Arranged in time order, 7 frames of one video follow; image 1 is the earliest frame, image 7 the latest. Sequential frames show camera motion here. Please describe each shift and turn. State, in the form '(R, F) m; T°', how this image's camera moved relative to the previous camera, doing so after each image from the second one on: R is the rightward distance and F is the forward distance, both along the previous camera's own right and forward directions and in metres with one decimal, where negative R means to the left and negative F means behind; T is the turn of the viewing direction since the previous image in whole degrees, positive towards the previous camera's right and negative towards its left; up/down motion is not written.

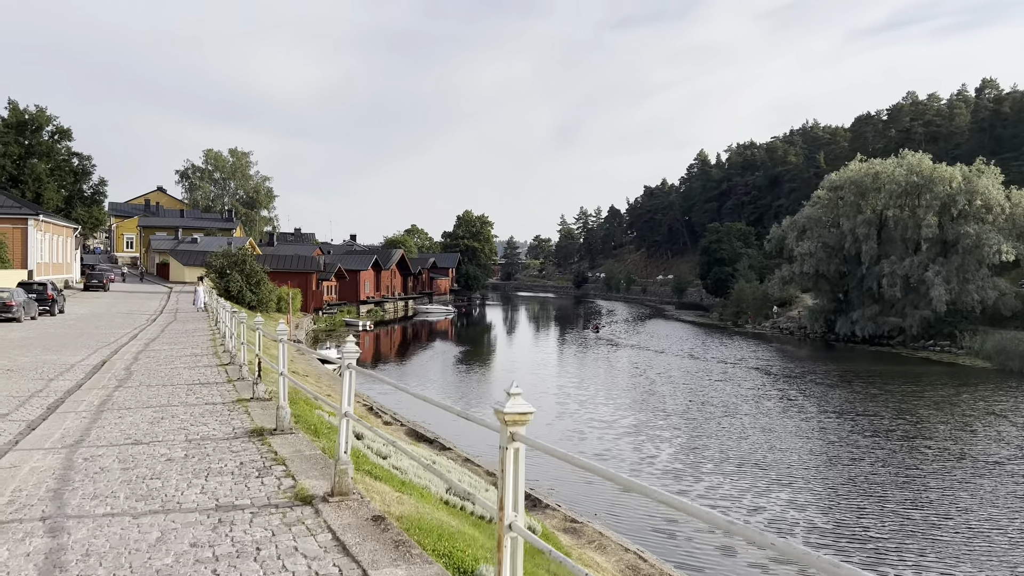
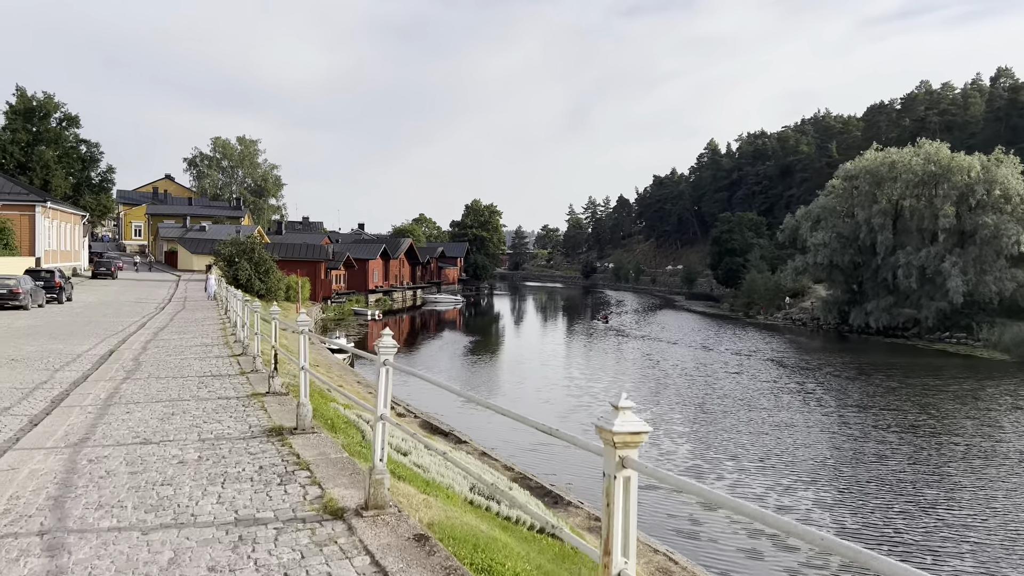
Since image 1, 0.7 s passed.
(-0.2, +0.5) m; 0°
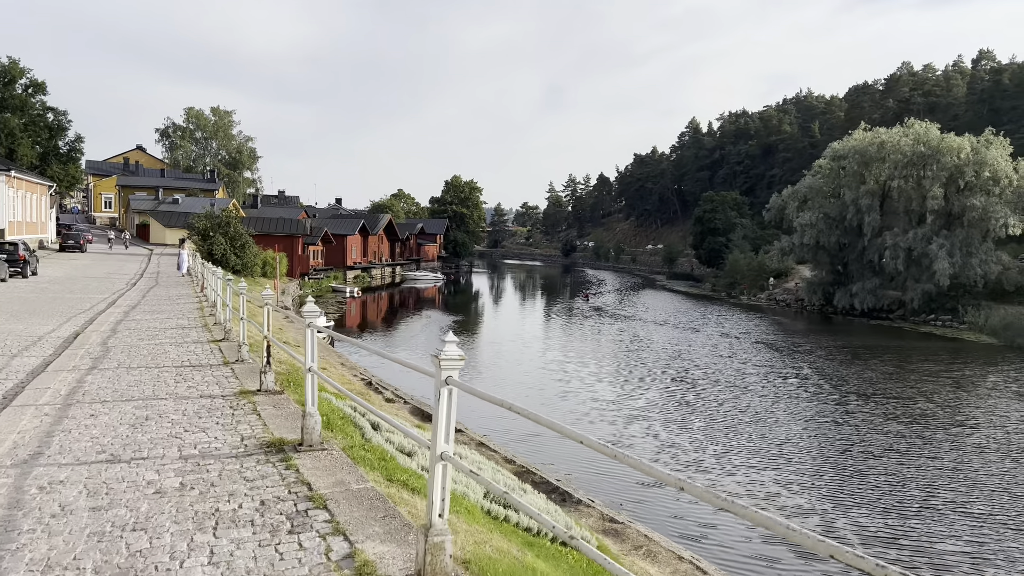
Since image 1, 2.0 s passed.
(-0.5, +1.1) m; +2°
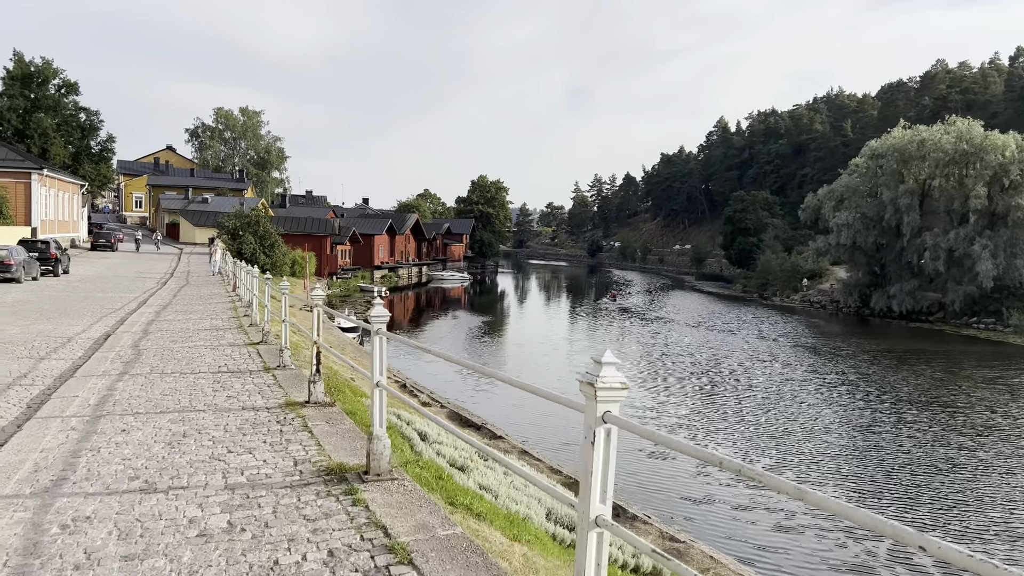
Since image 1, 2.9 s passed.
(-0.4, +0.7) m; -2°
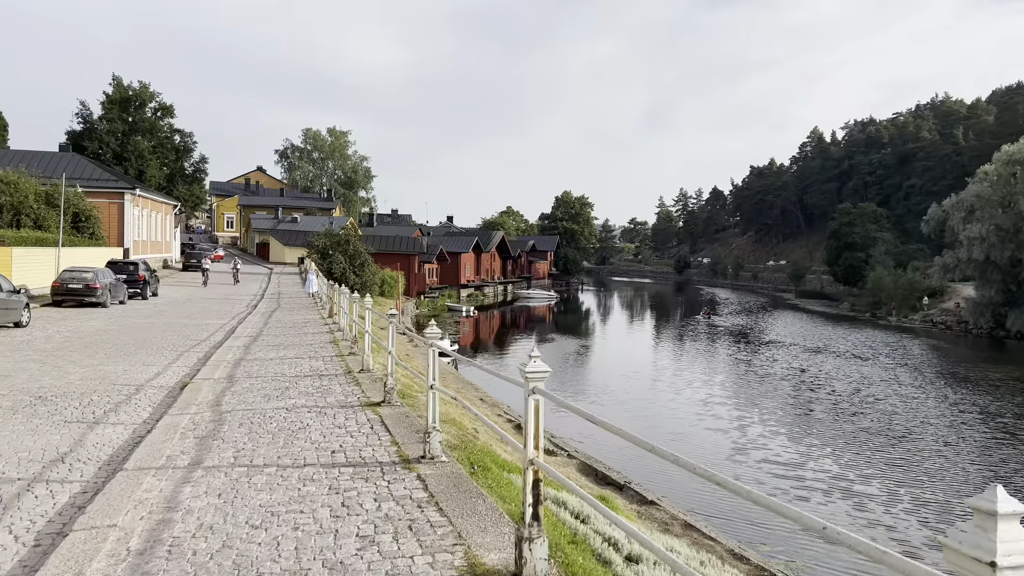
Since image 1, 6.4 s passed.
(-1.1, +2.7) m; -6°
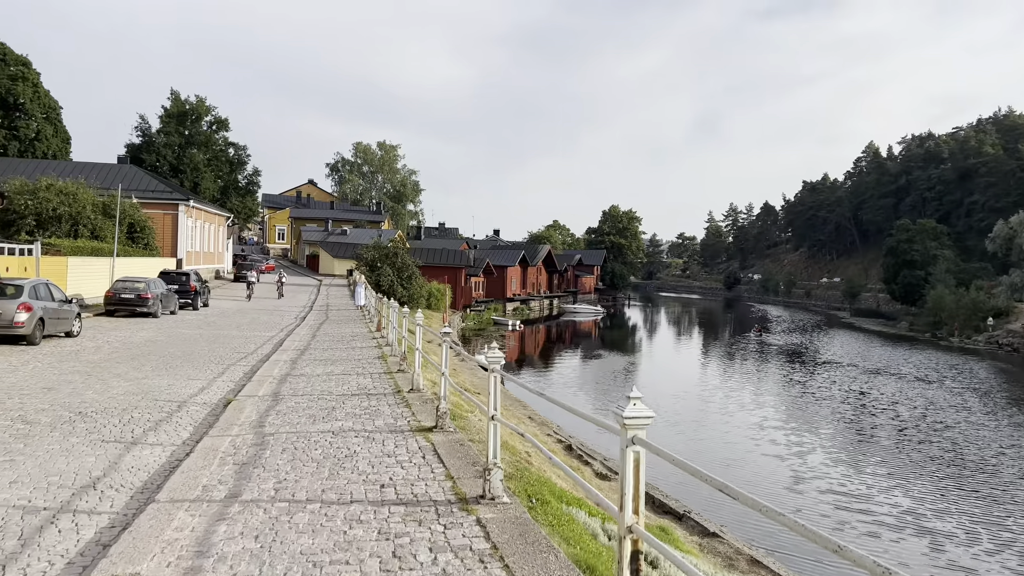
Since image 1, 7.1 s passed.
(-0.1, +0.5) m; -3°
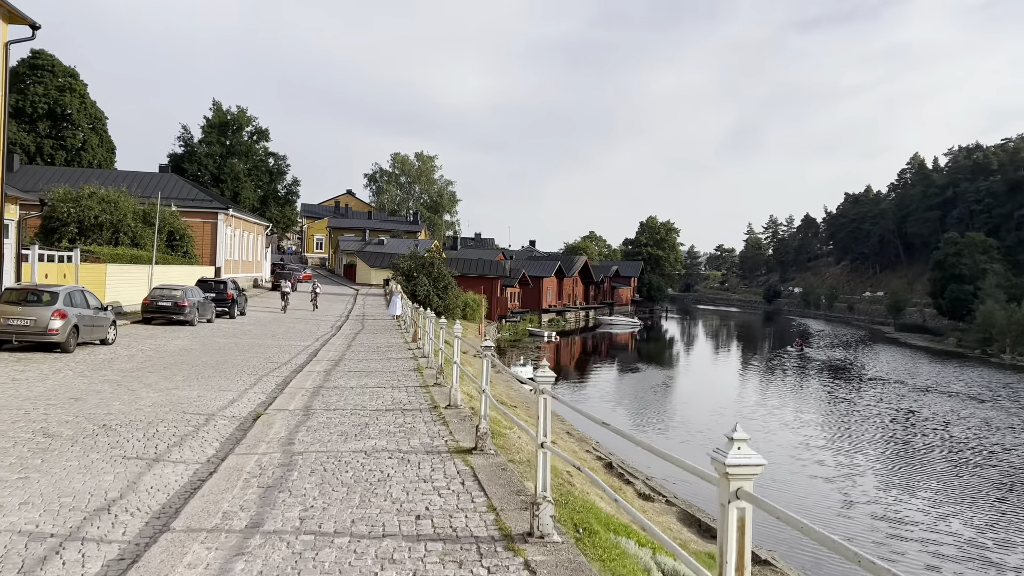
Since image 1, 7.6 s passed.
(-0.1, +0.5) m; -2°
